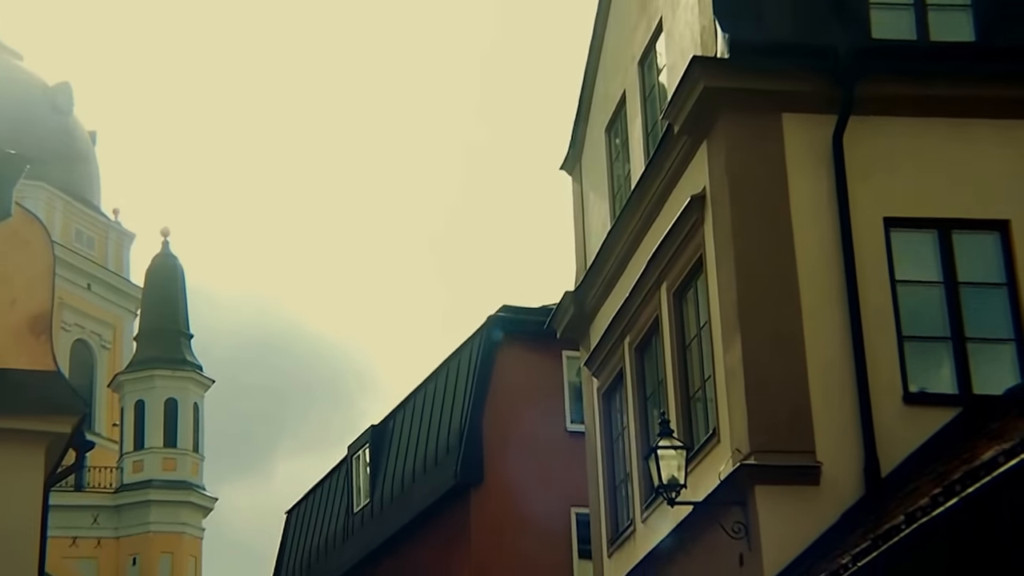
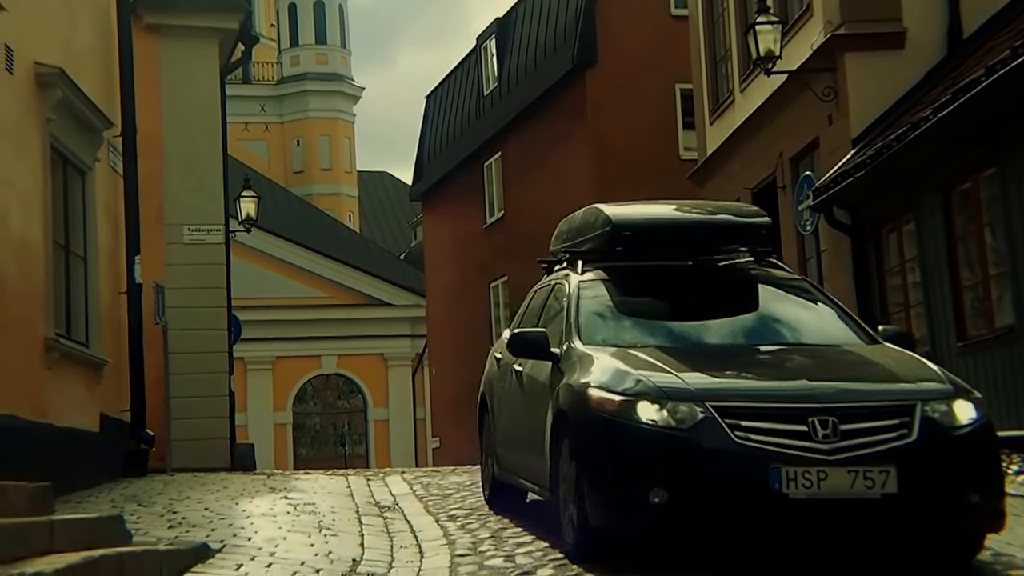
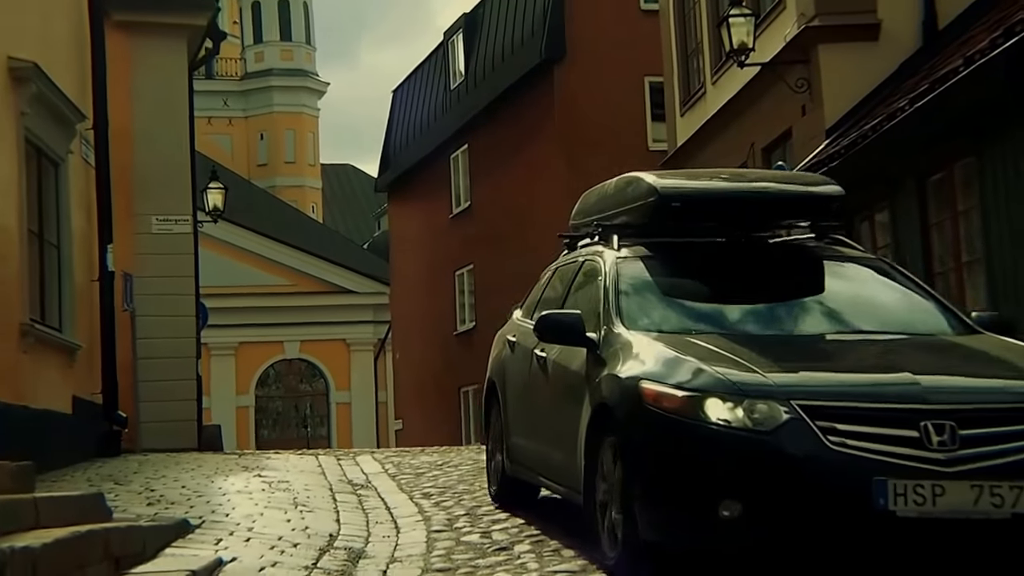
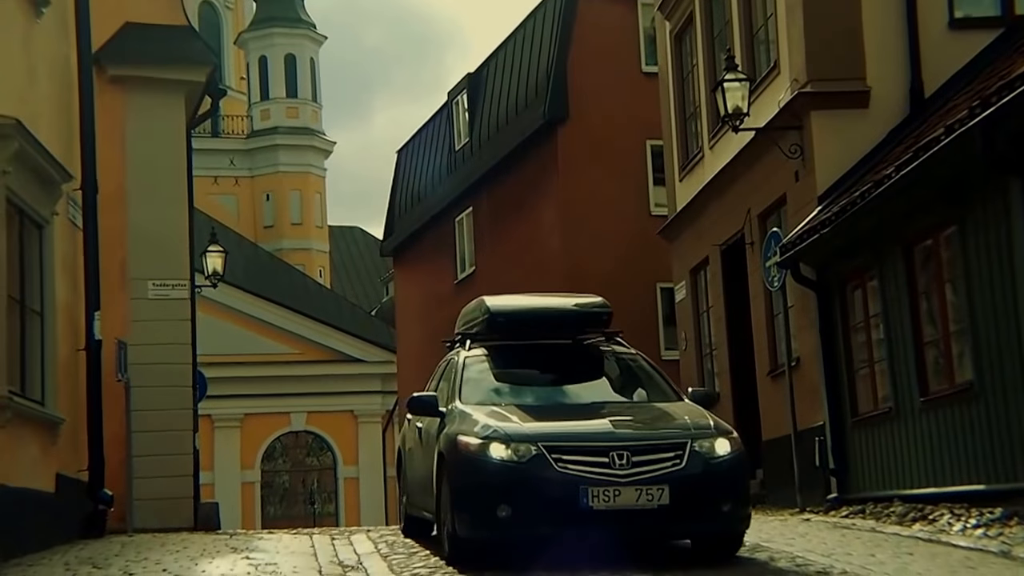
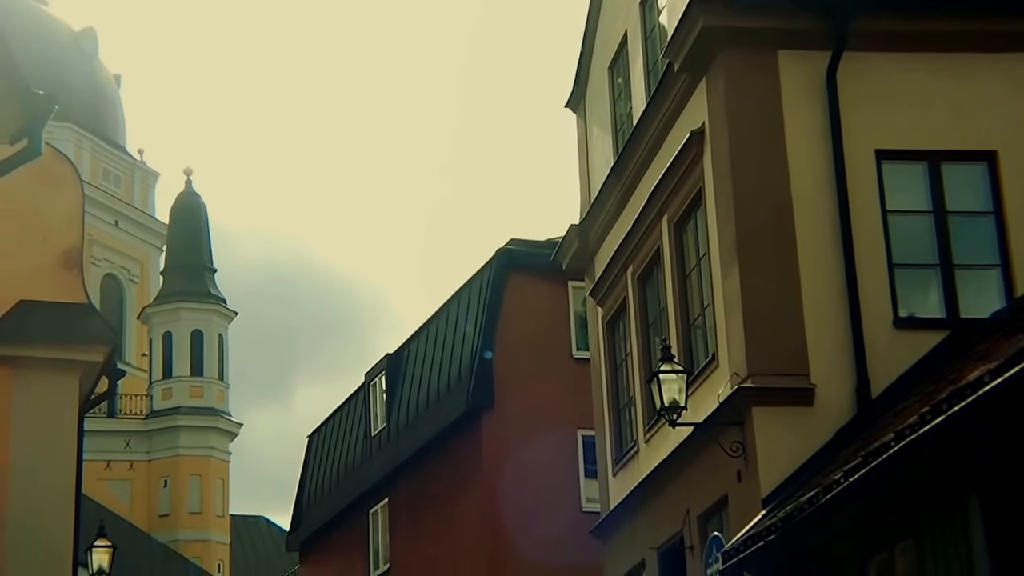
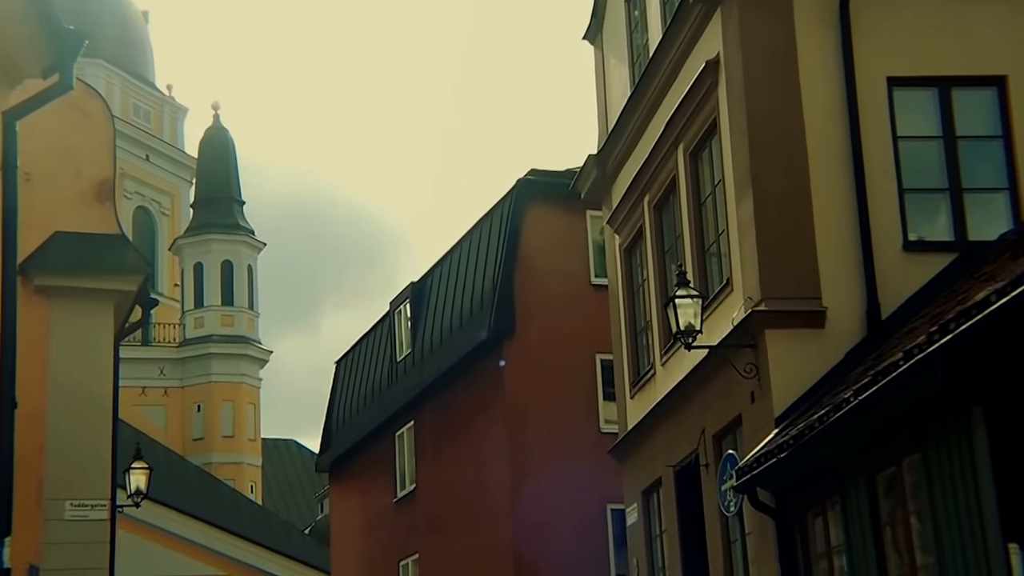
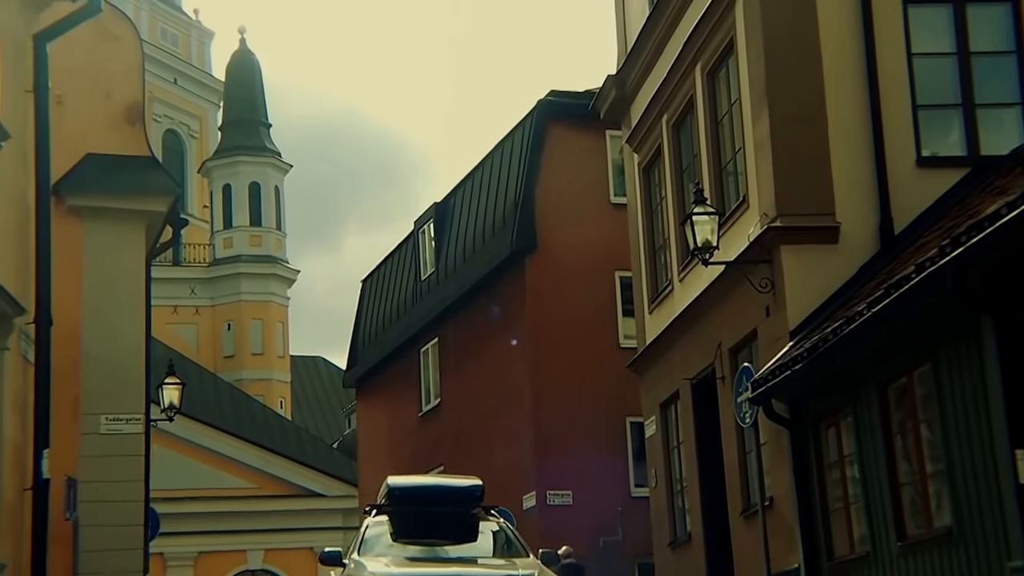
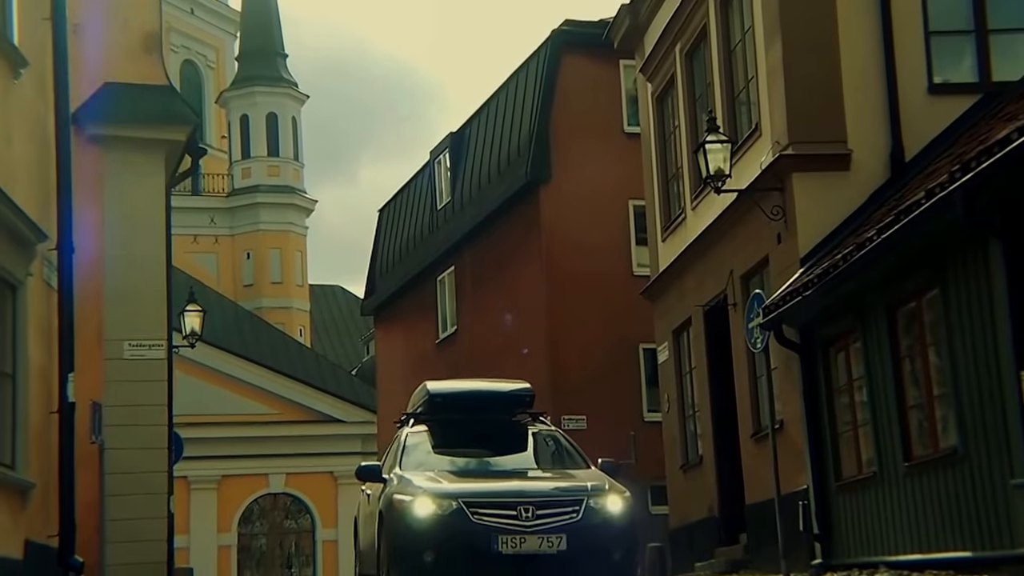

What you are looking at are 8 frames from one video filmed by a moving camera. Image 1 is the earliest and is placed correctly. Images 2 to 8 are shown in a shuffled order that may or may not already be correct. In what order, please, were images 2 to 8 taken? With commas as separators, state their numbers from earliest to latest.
5, 6, 7, 8, 4, 2, 3
